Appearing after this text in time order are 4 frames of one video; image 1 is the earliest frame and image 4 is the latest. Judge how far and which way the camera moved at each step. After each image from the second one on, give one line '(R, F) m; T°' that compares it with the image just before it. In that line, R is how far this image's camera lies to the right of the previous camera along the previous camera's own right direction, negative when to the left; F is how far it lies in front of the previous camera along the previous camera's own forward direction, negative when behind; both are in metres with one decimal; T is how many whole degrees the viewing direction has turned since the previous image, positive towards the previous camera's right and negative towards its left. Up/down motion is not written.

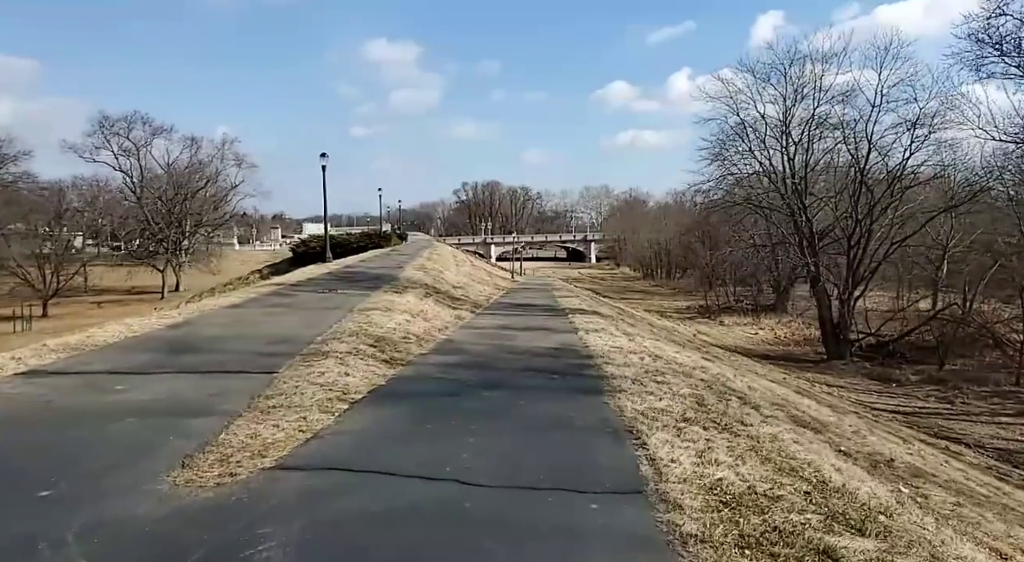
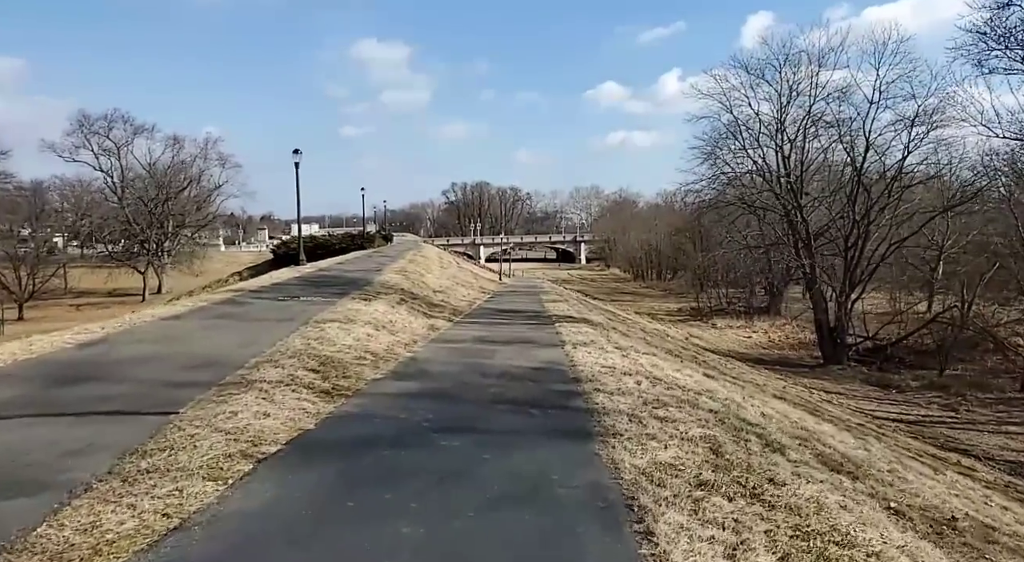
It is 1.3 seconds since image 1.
(+0.2, +1.8) m; +1°
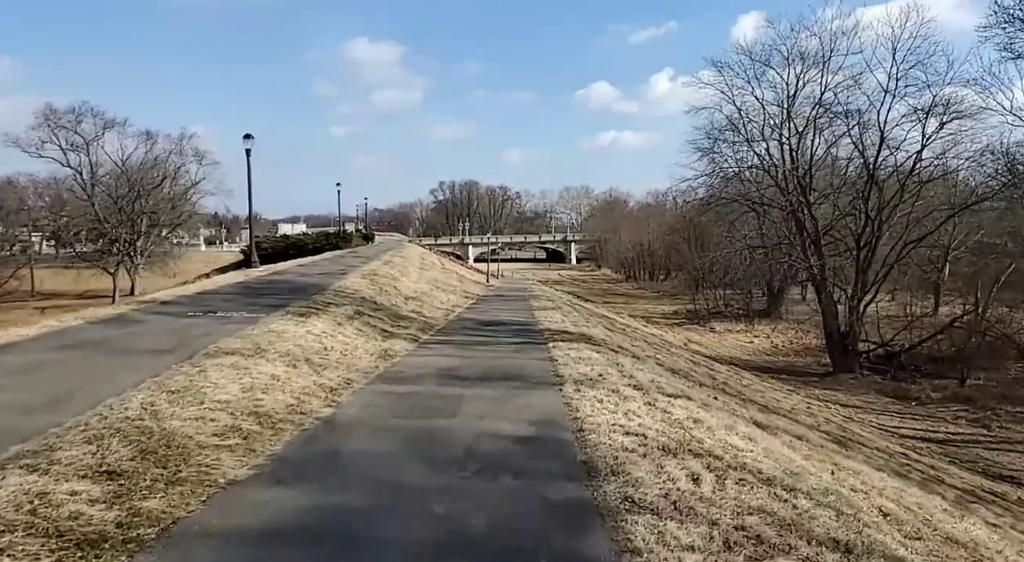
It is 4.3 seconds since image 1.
(+0.2, +4.1) m; +1°
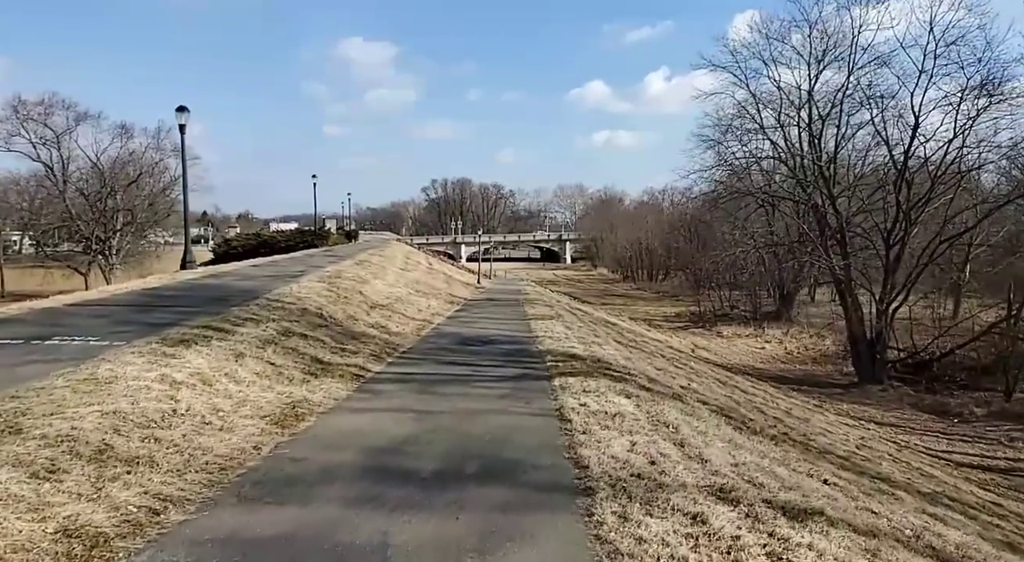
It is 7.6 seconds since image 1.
(+0.1, +4.9) m; 0°
